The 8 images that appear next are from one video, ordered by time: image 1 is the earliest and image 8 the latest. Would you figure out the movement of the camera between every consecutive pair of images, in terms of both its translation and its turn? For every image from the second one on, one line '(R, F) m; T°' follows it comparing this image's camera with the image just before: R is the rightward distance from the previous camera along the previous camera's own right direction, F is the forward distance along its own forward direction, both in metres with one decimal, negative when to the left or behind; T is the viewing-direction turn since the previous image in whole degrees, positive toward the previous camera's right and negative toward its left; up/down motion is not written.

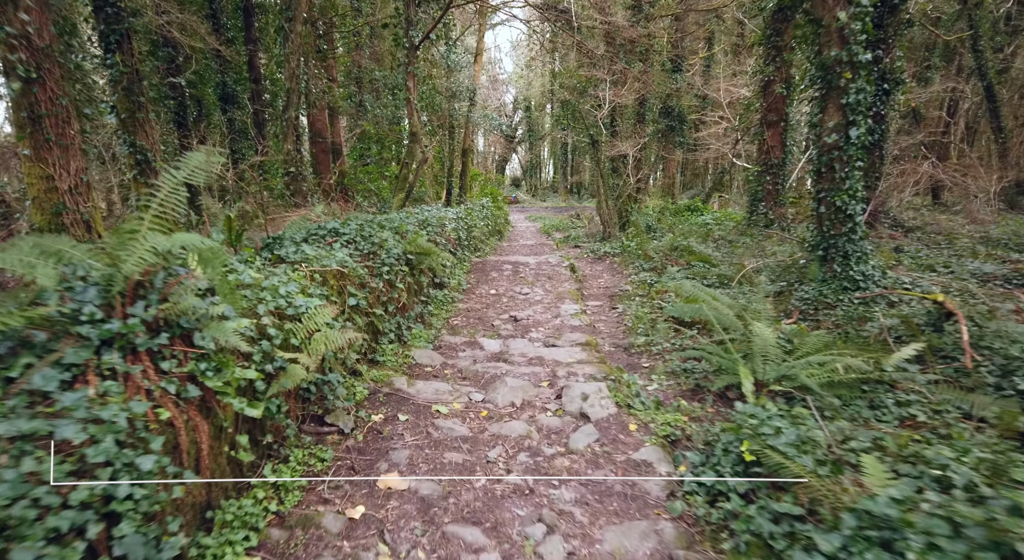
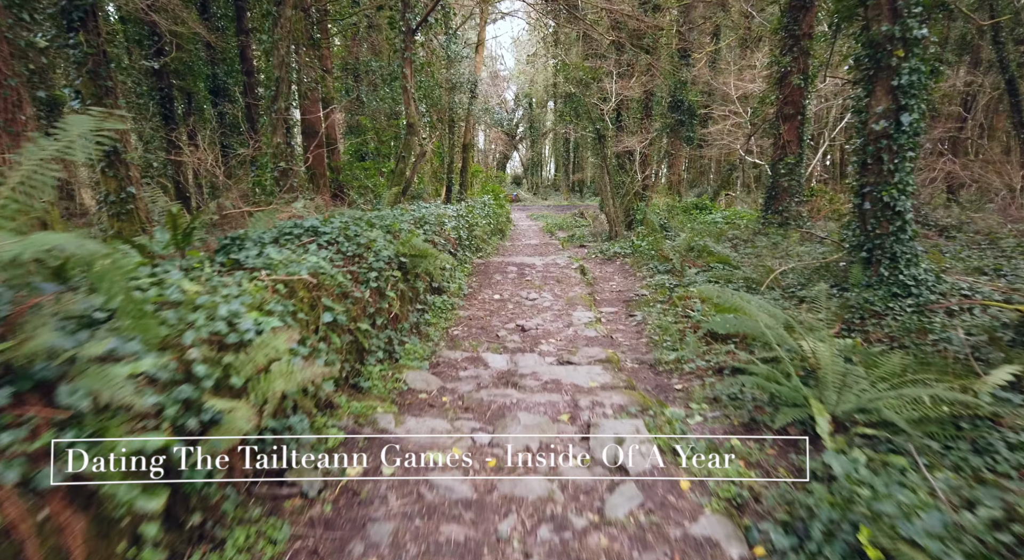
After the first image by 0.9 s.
(-0.1, +0.7) m; 0°
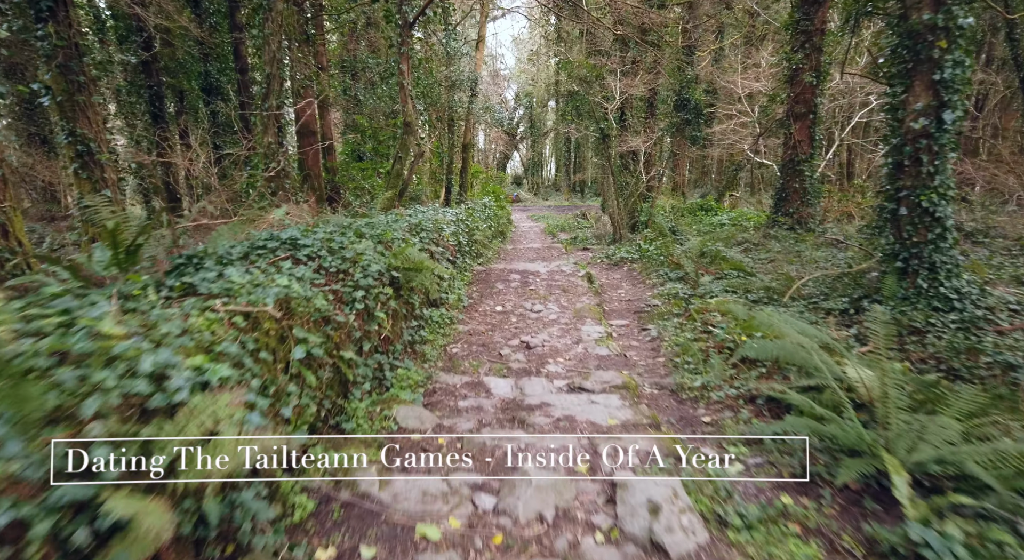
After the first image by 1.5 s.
(0.0, +0.5) m; 0°
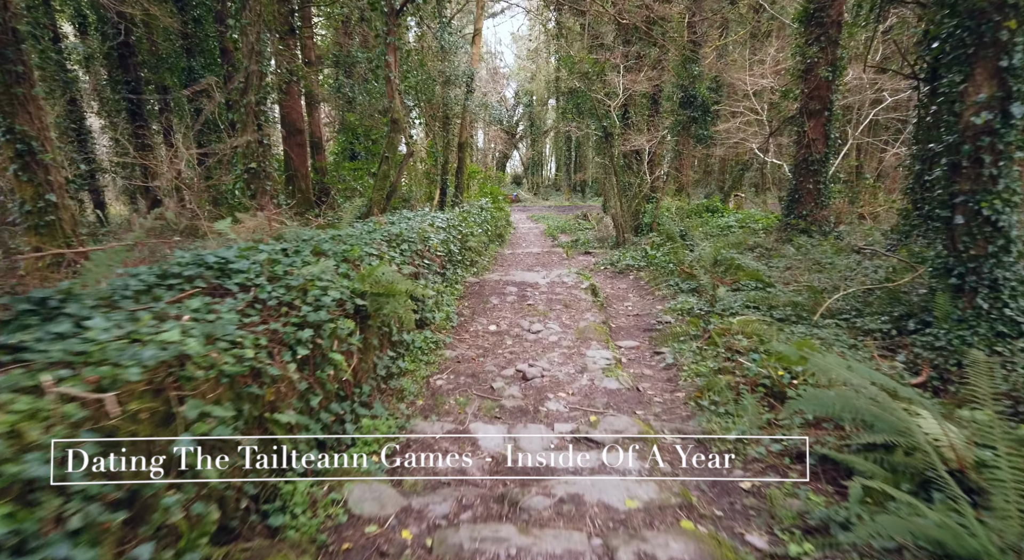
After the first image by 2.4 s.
(+0.1, +0.7) m; 0°
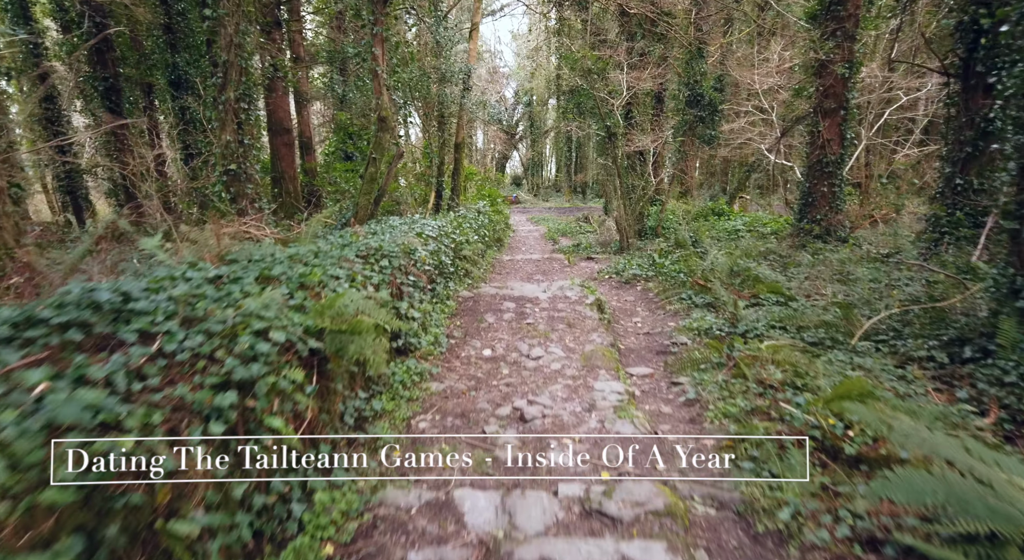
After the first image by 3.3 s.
(0.0, +0.6) m; 0°
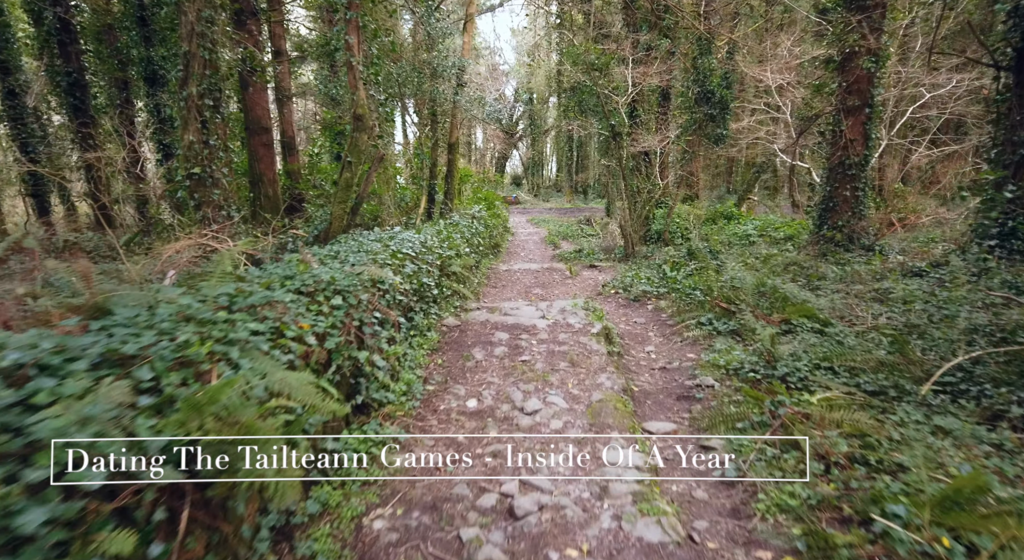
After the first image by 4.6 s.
(+0.1, +0.9) m; 0°
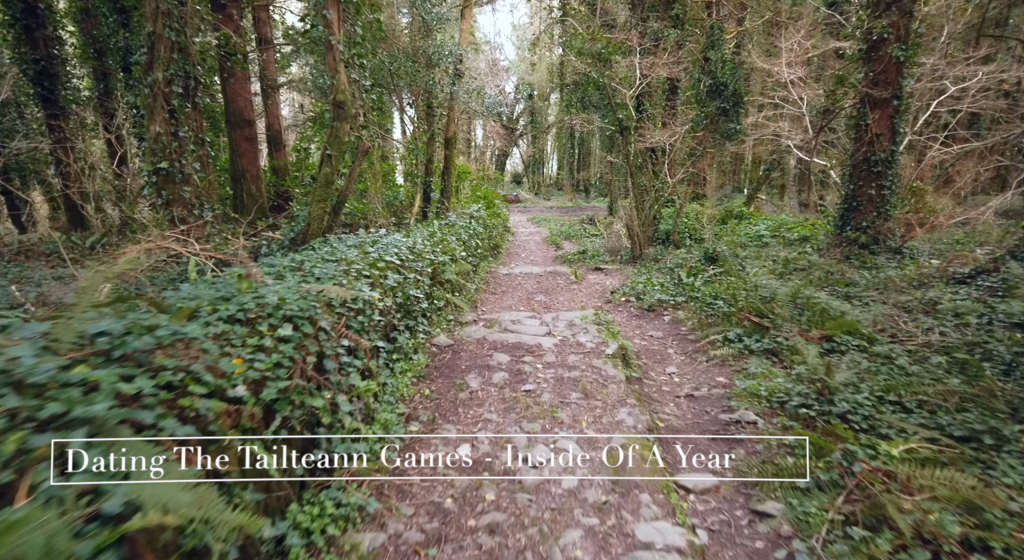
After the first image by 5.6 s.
(0.0, +0.8) m; 0°
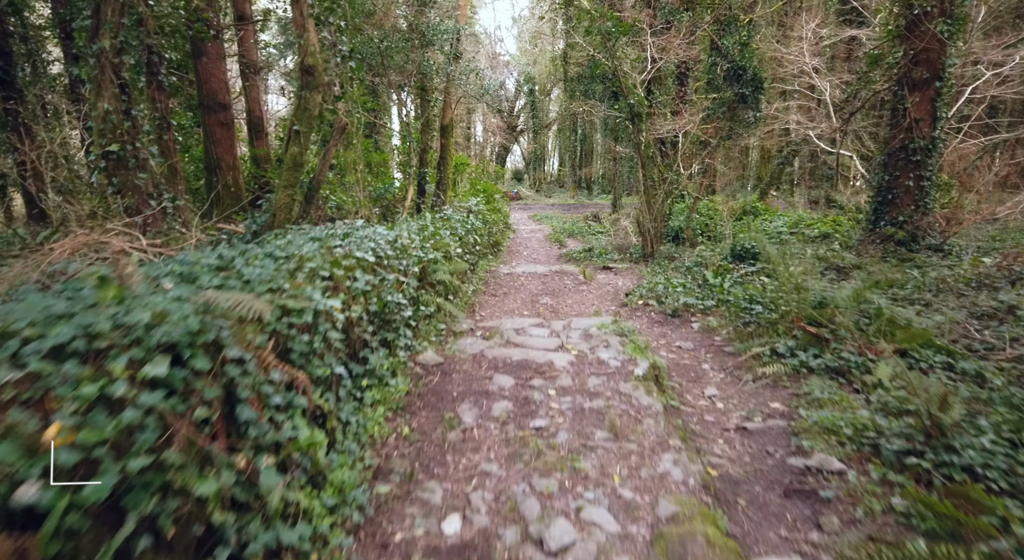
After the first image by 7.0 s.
(0.0, +0.9) m; 0°
